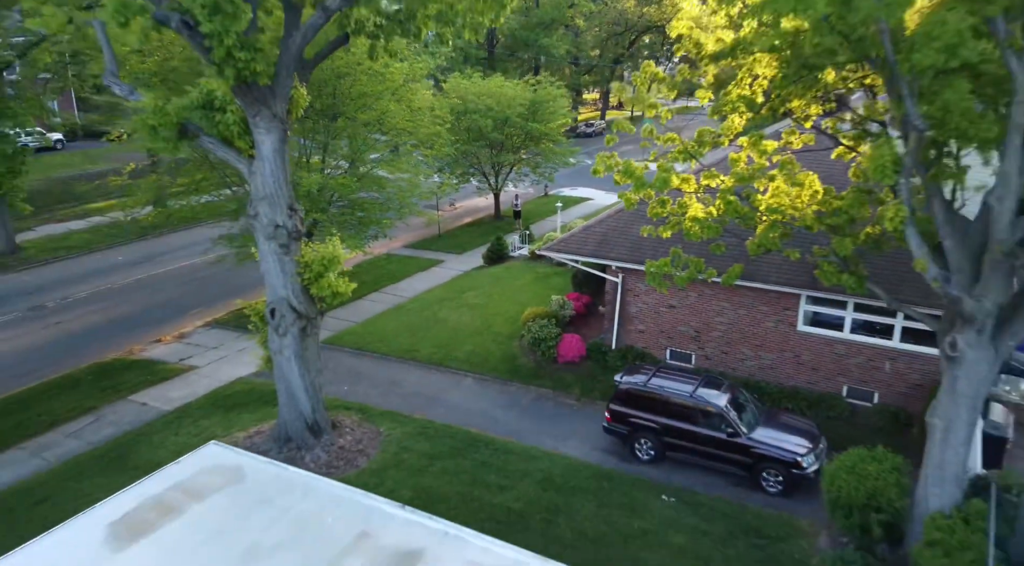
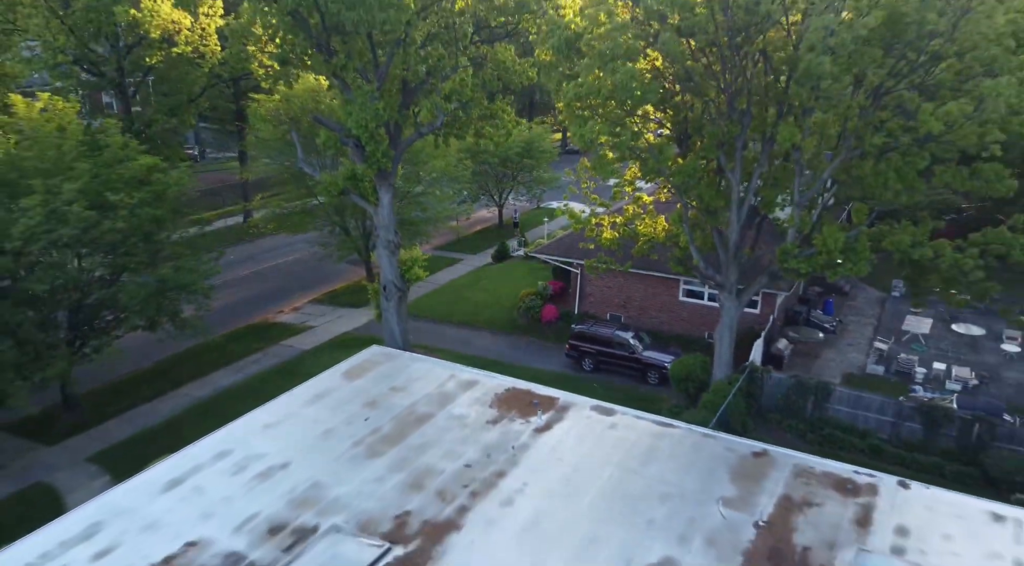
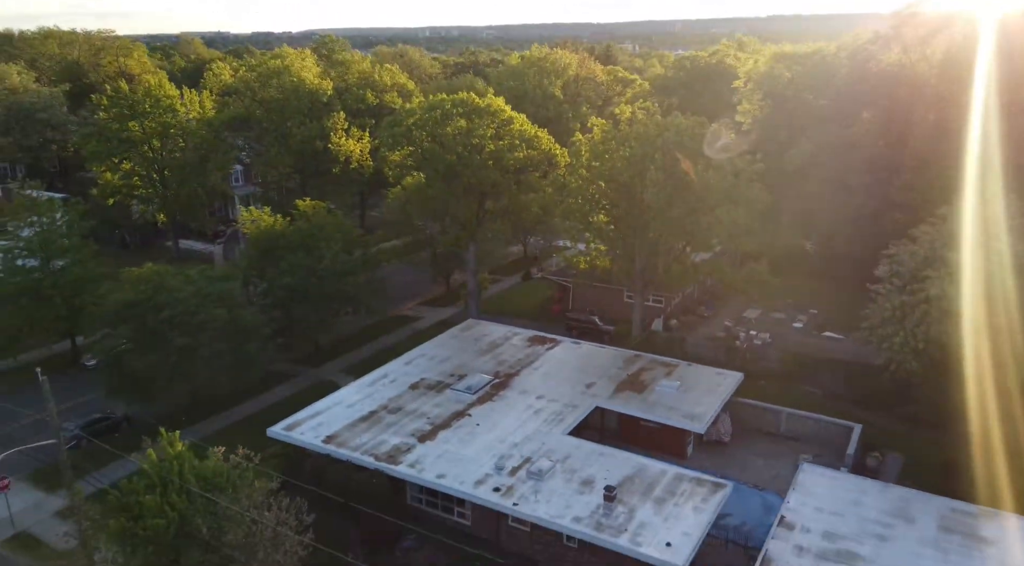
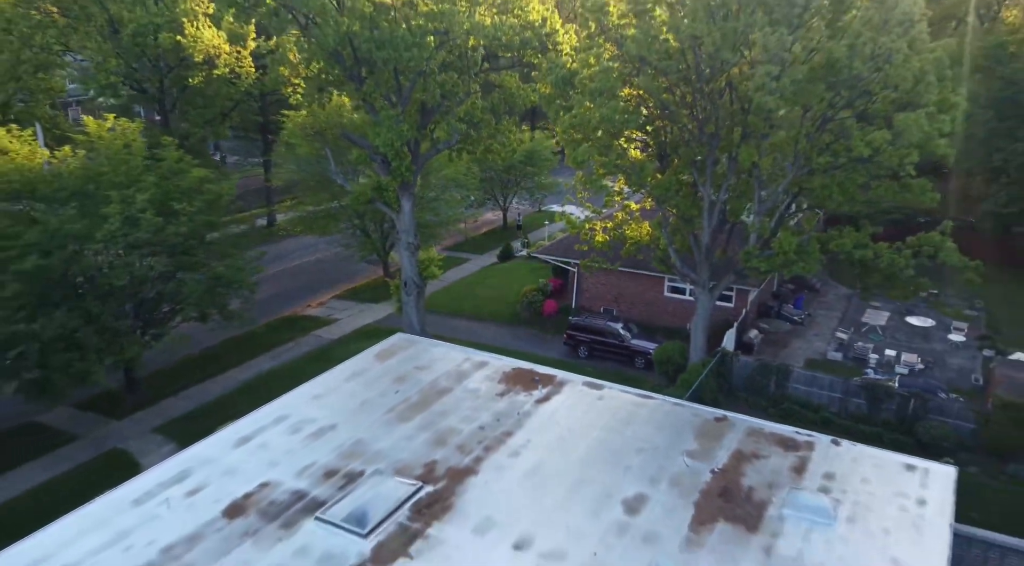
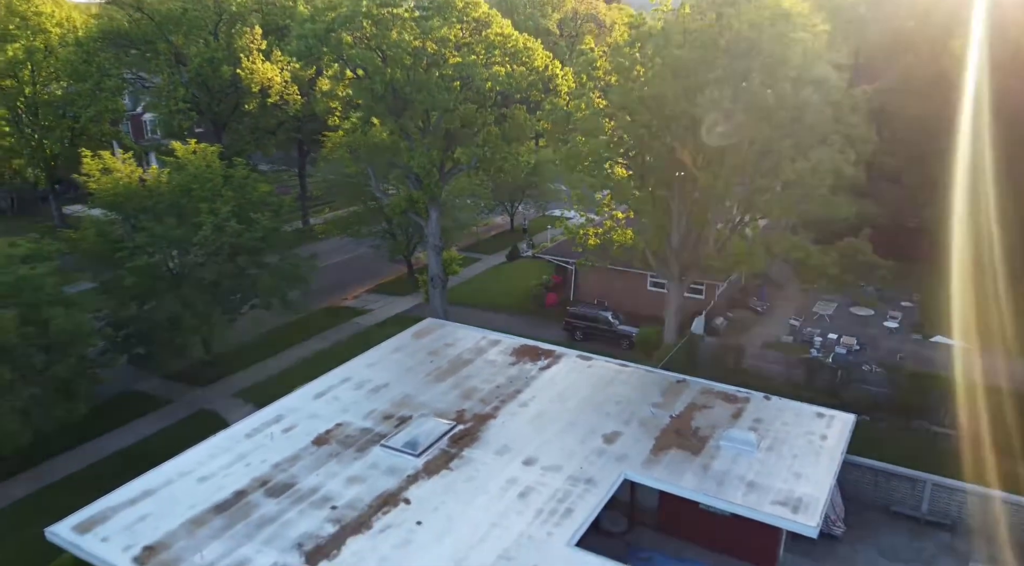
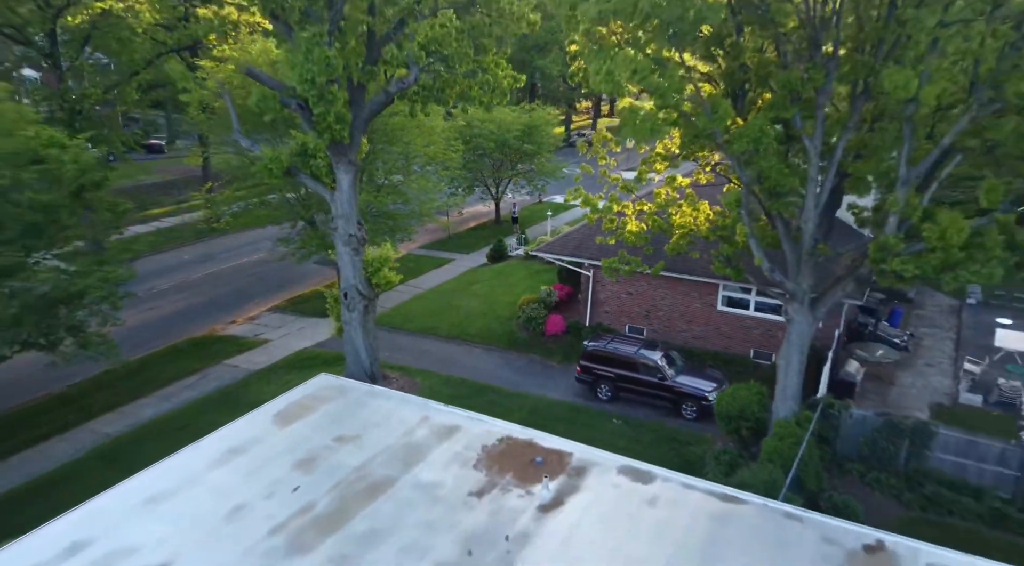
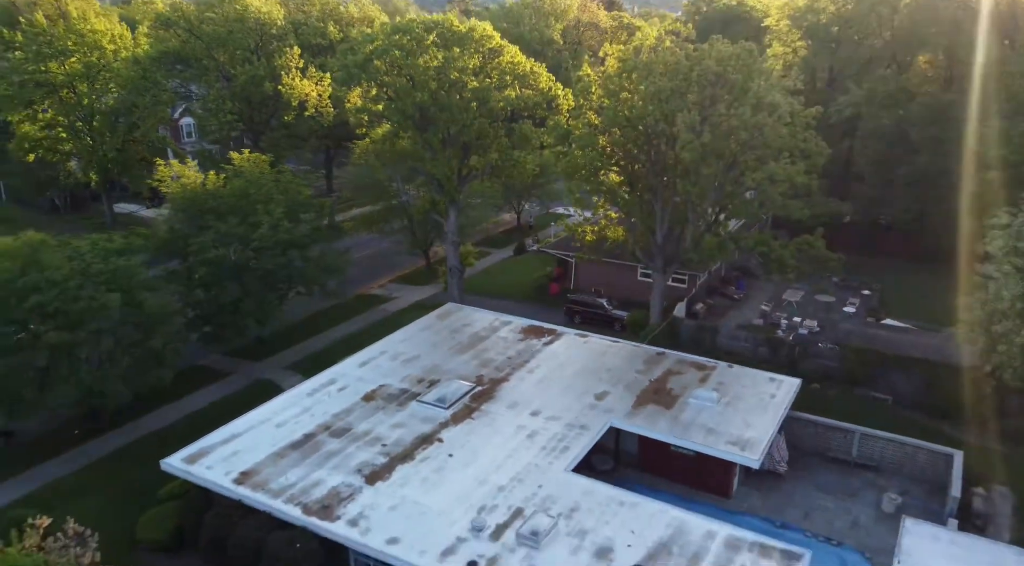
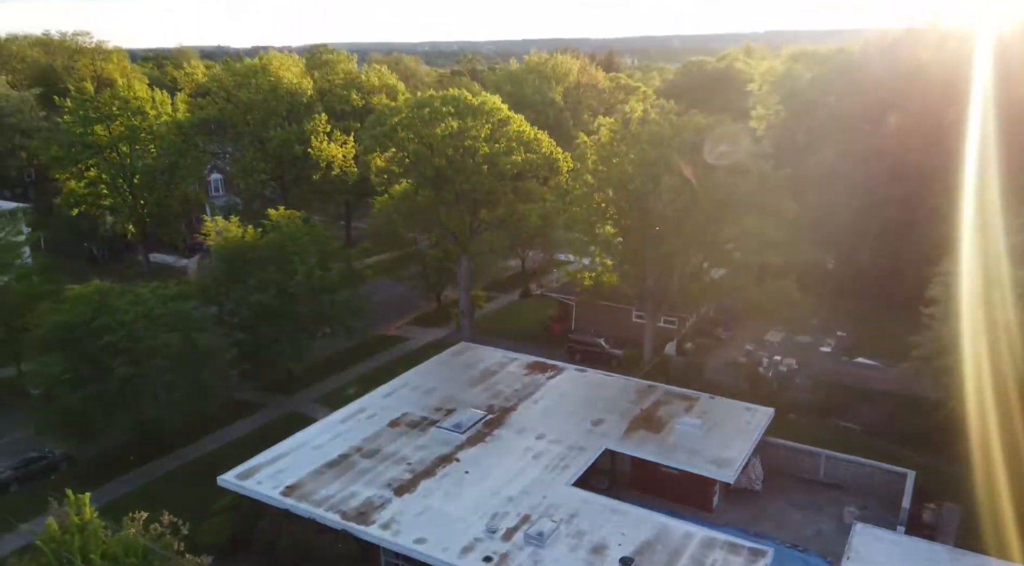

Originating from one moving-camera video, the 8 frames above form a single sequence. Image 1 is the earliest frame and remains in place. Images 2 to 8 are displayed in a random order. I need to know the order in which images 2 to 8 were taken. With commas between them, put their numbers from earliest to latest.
6, 2, 4, 5, 7, 8, 3
